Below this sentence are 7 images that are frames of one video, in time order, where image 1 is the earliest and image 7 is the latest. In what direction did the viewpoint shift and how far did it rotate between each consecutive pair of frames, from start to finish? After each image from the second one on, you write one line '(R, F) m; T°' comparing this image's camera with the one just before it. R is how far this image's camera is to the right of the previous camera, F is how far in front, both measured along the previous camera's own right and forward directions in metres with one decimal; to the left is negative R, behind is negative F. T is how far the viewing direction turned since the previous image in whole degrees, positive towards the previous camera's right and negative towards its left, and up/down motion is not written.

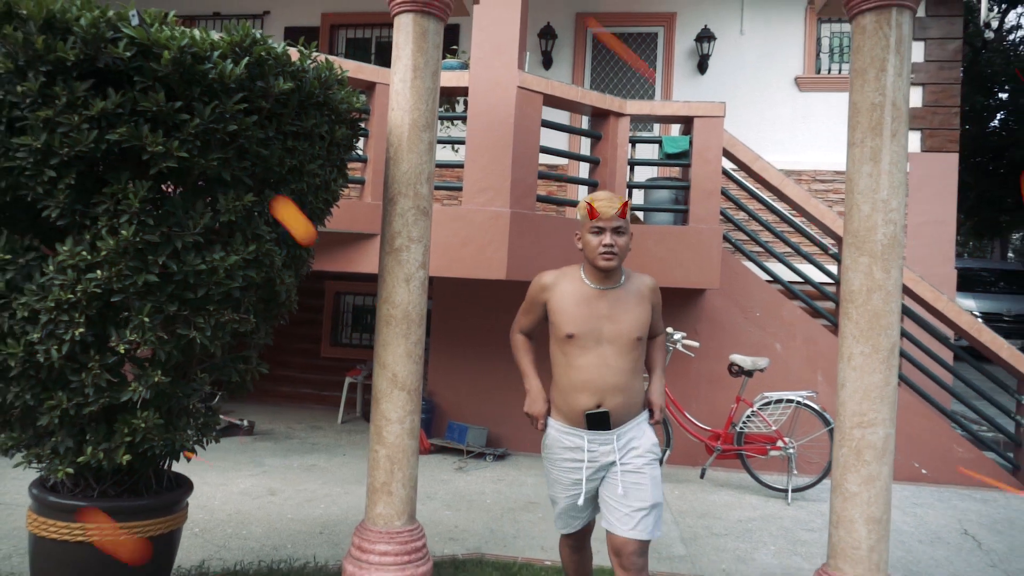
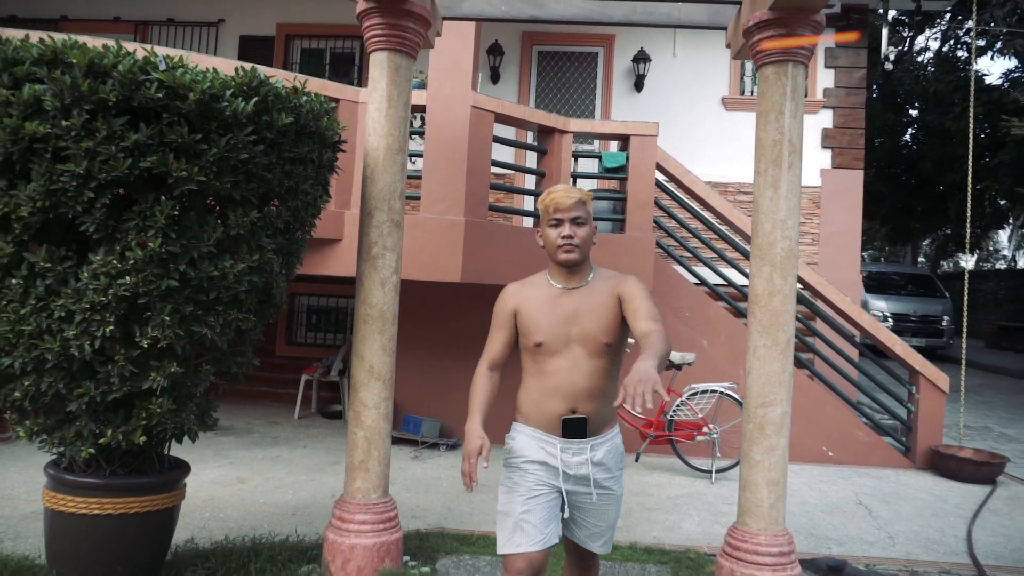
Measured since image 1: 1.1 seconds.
(-0.1, -0.5) m; +5°
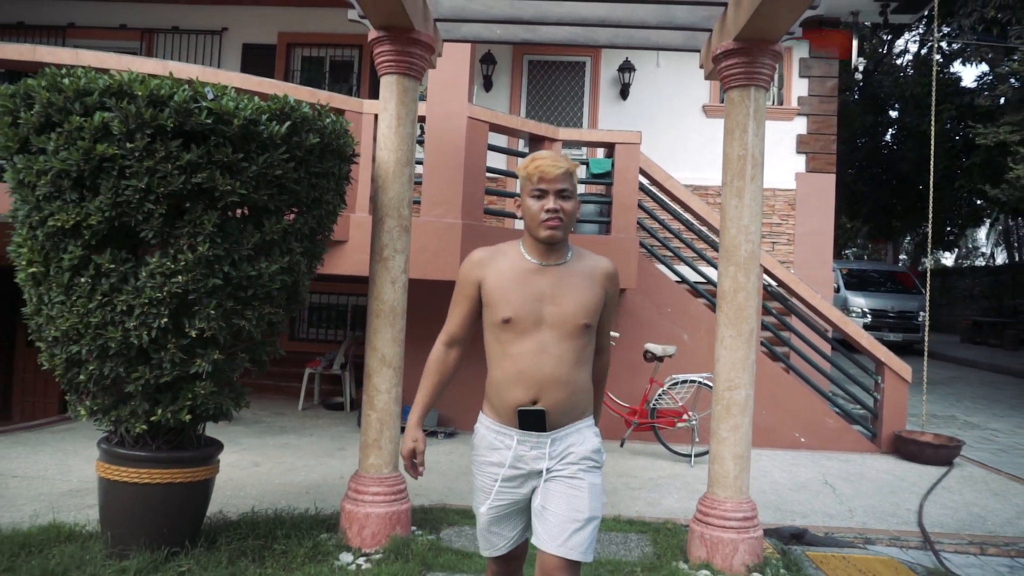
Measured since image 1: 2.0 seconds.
(0.0, -0.5) m; +1°
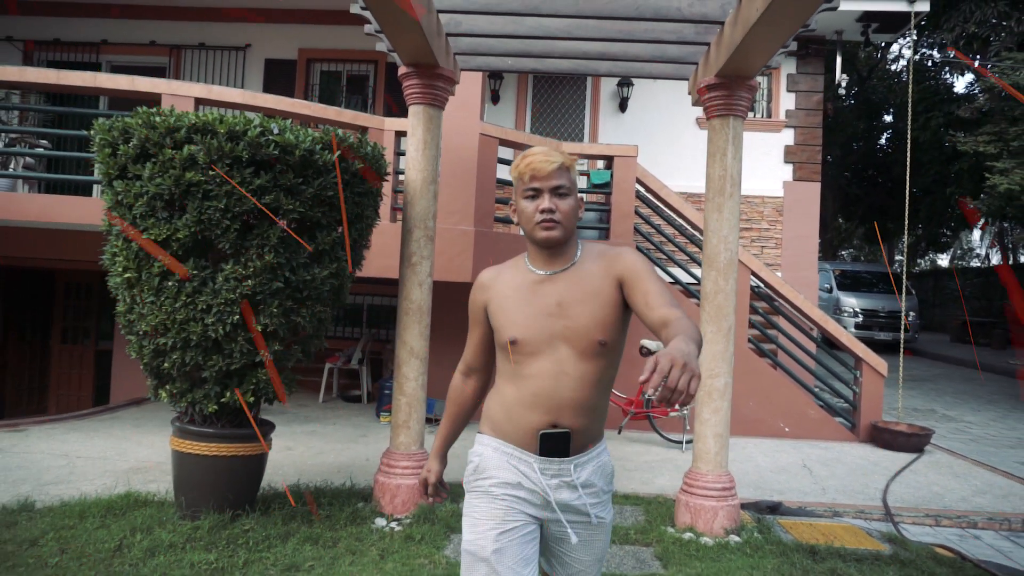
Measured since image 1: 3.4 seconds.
(-0.1, -0.6) m; 0°
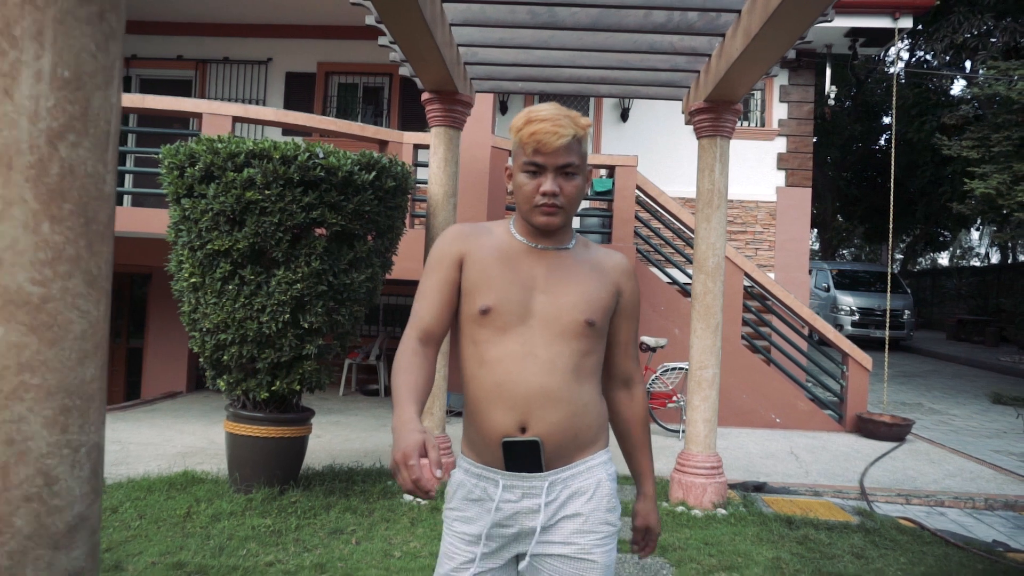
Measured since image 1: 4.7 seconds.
(-0.1, -0.6) m; 0°
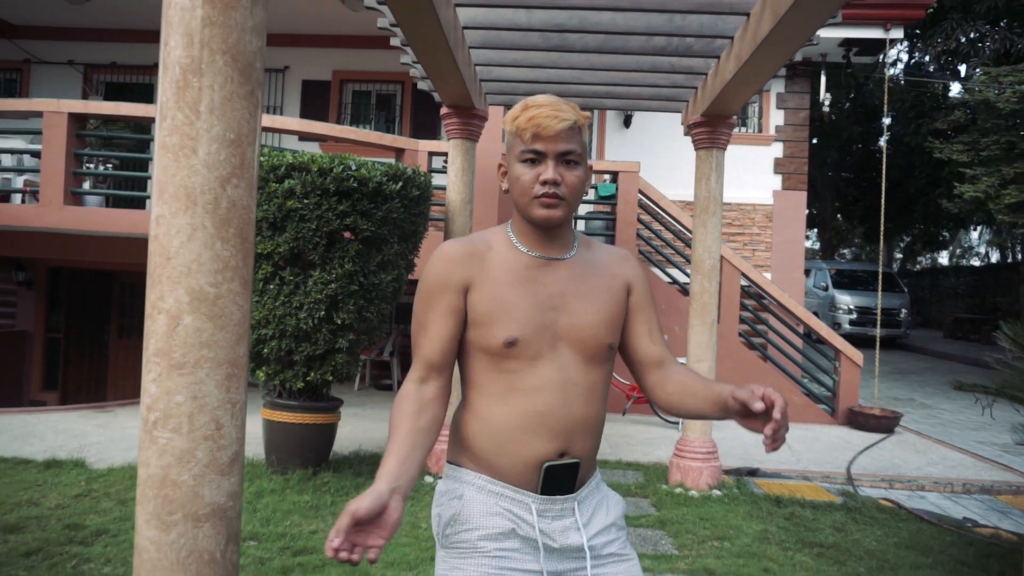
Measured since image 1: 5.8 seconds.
(-0.1, -0.4) m; 0°
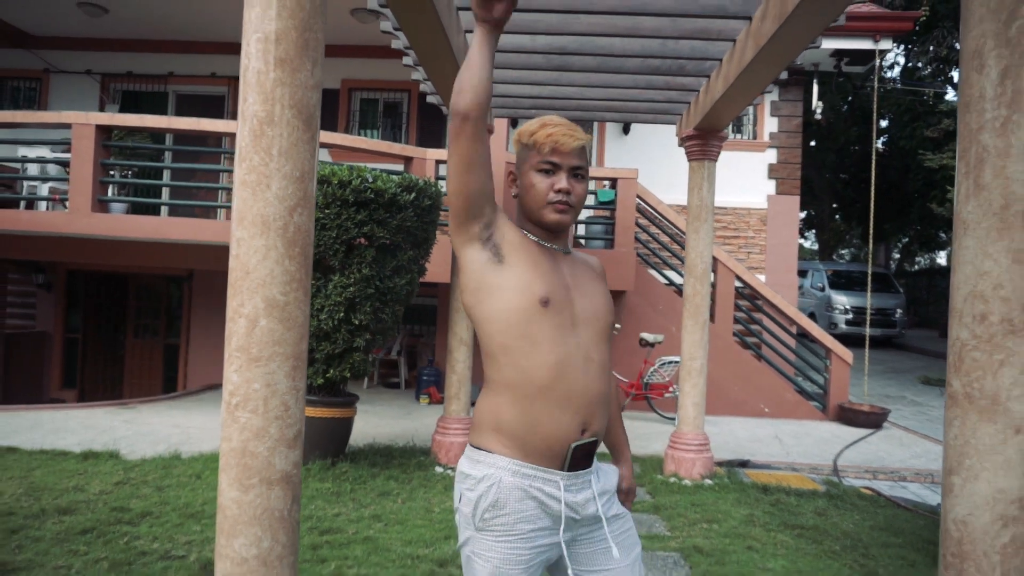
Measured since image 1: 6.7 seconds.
(0.0, -0.4) m; 0°
